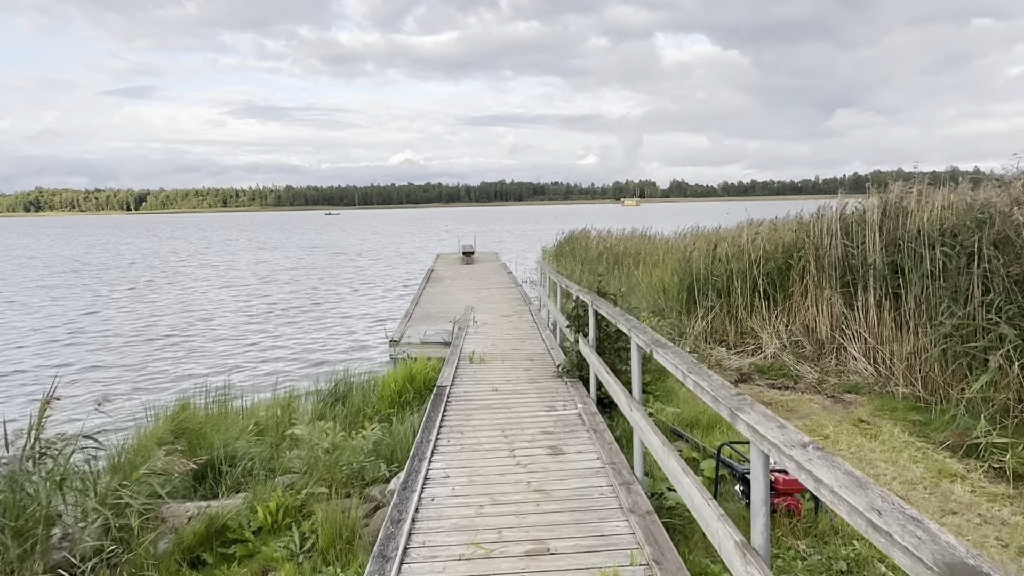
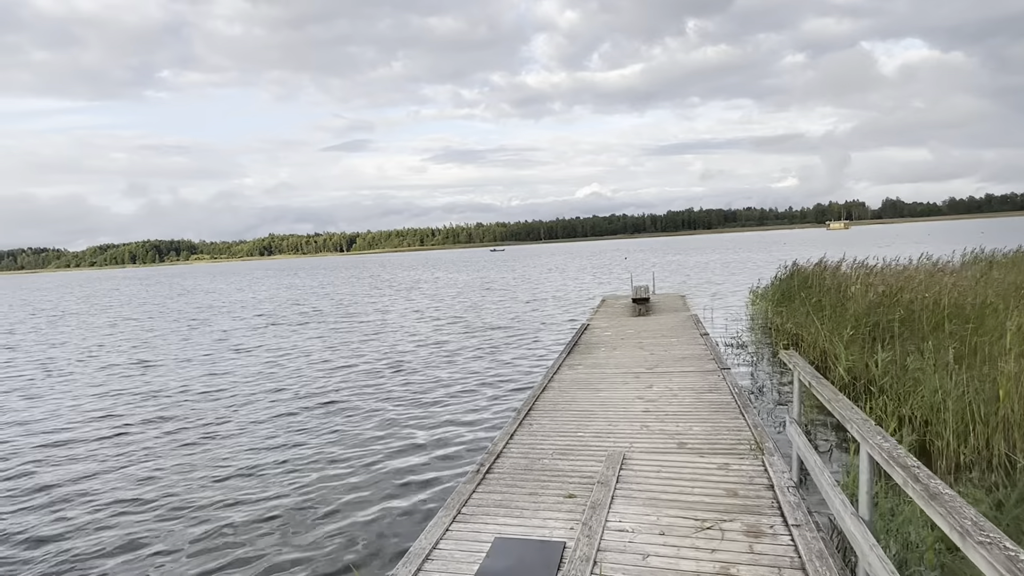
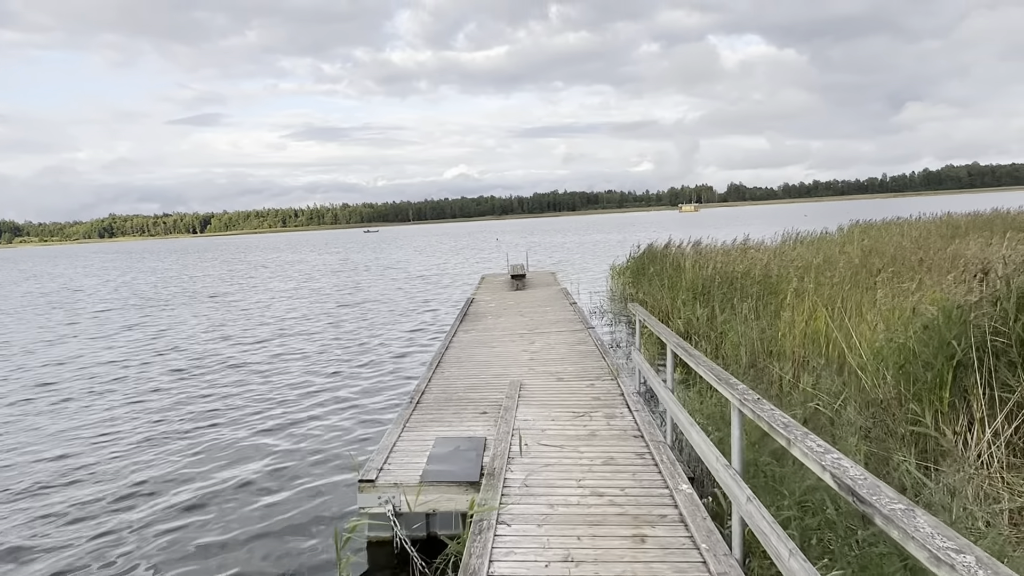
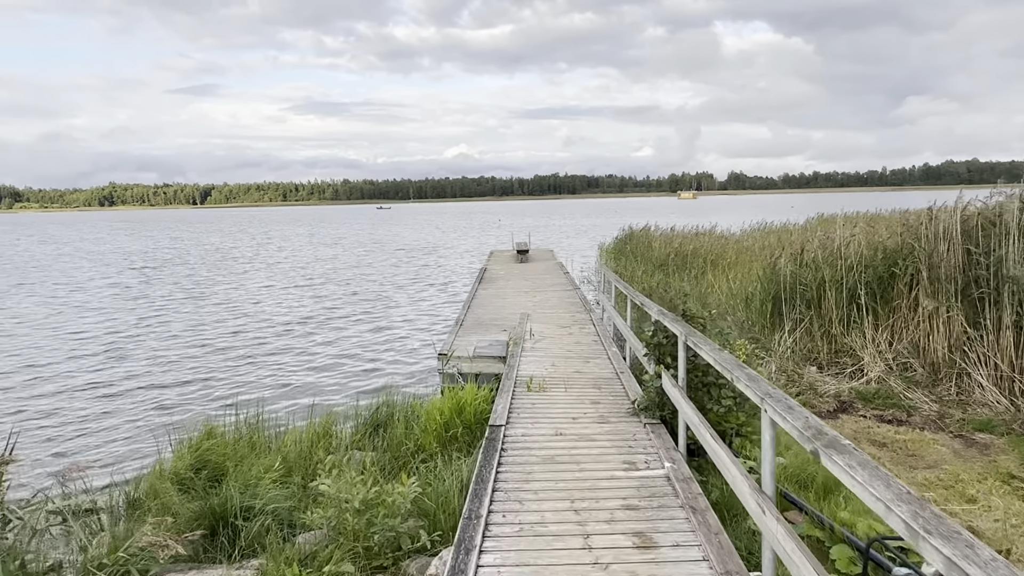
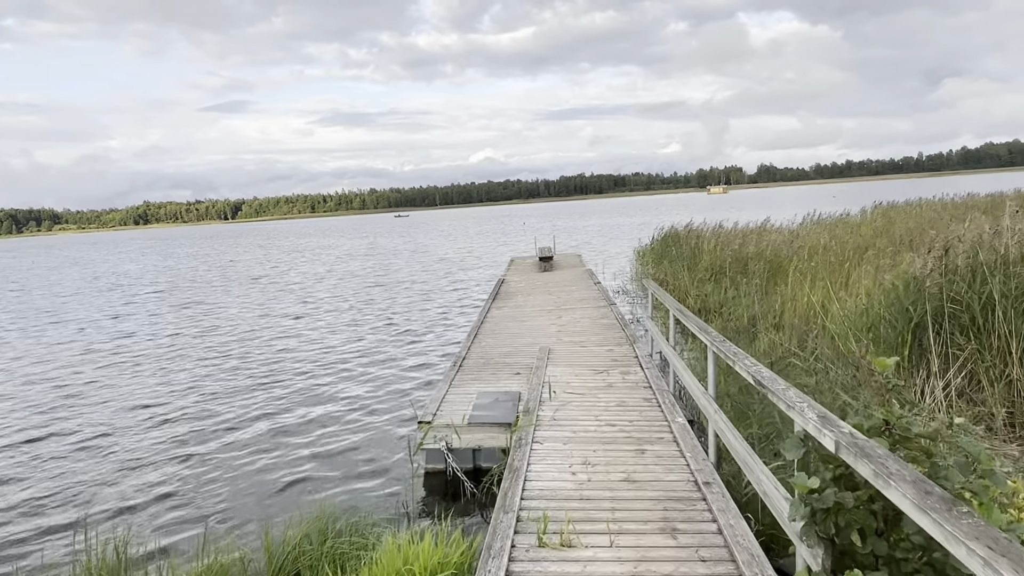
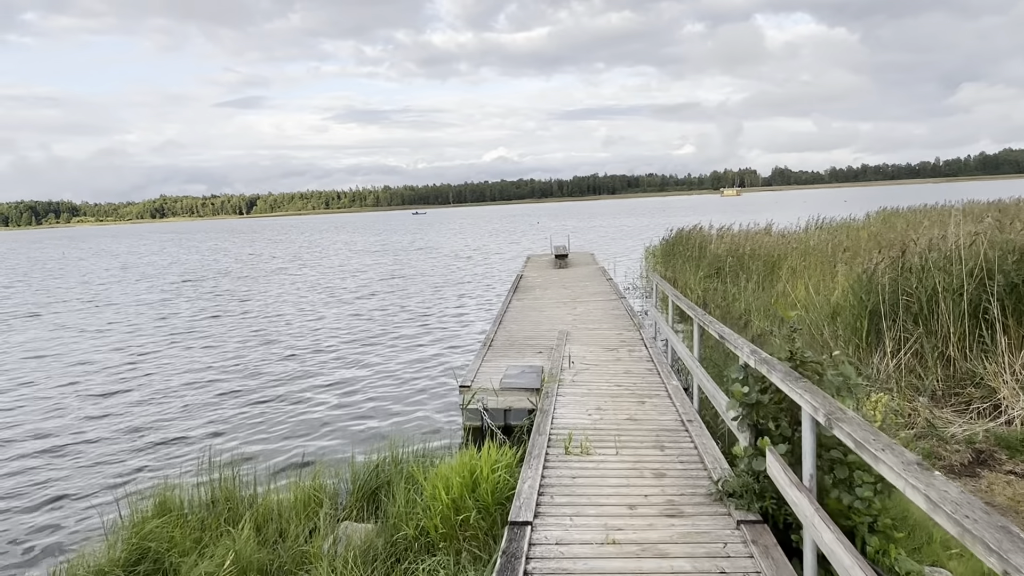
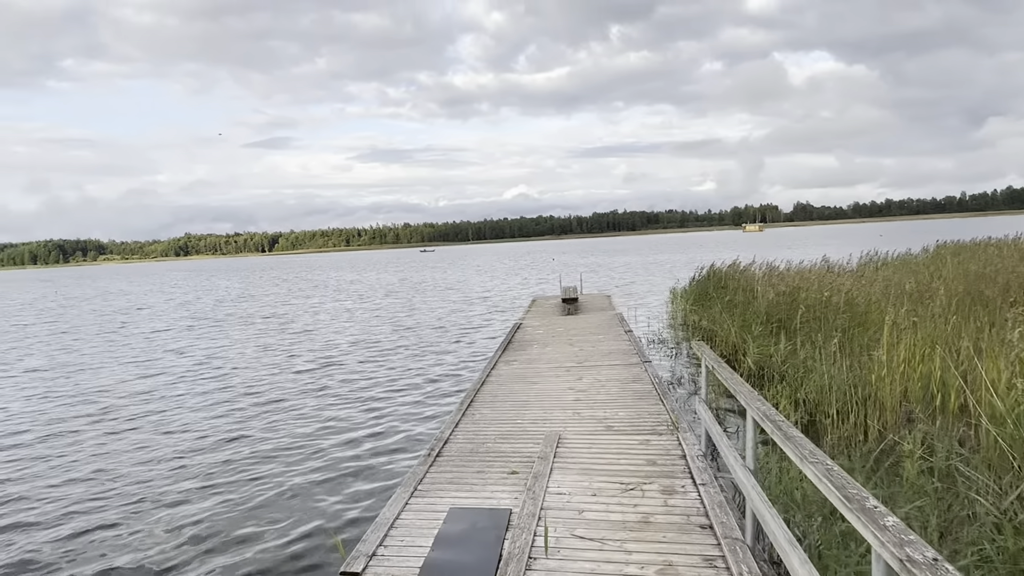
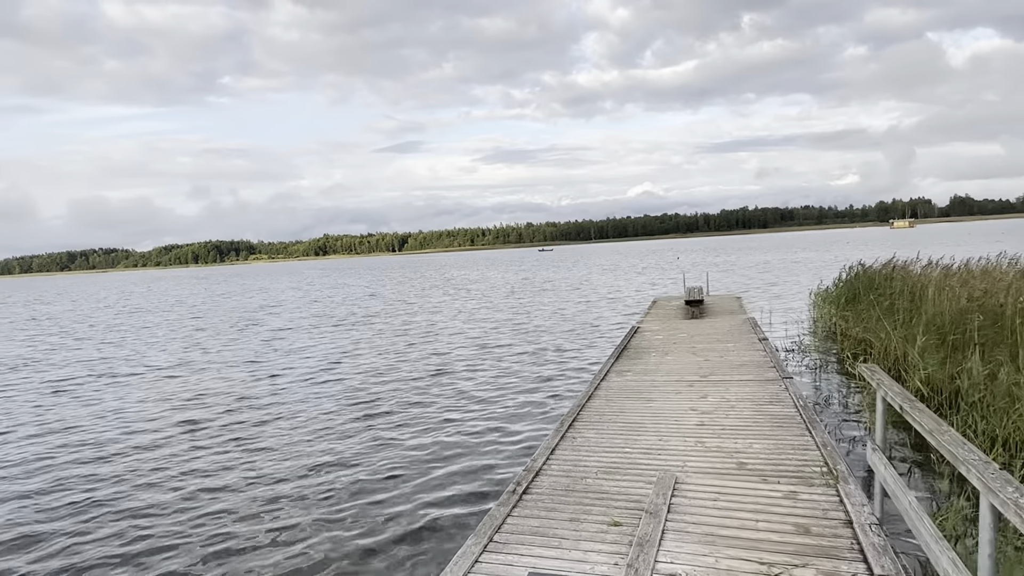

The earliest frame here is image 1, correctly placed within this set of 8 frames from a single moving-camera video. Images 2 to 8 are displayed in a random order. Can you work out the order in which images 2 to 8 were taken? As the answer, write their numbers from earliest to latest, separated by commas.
4, 6, 5, 3, 7, 2, 8
